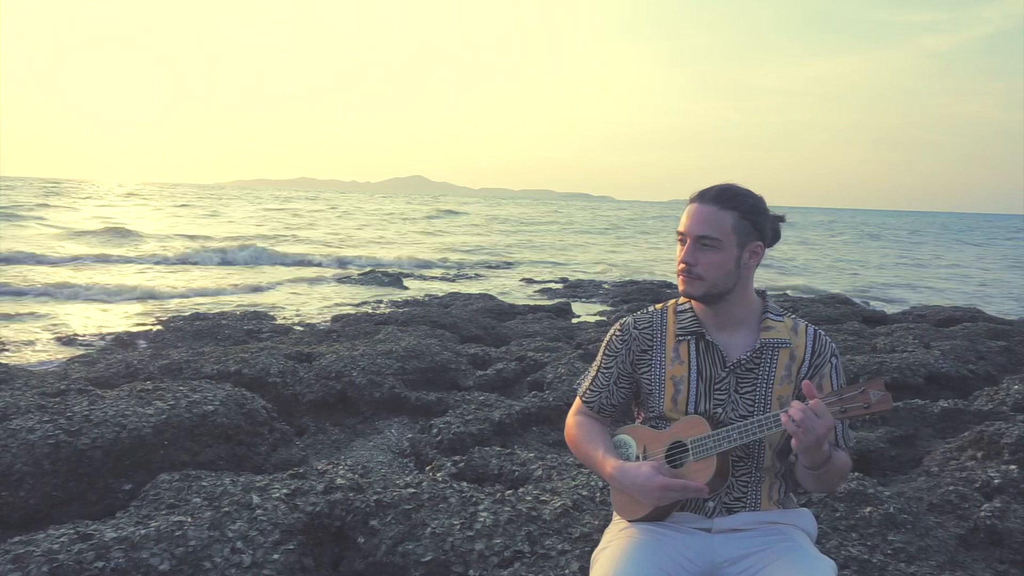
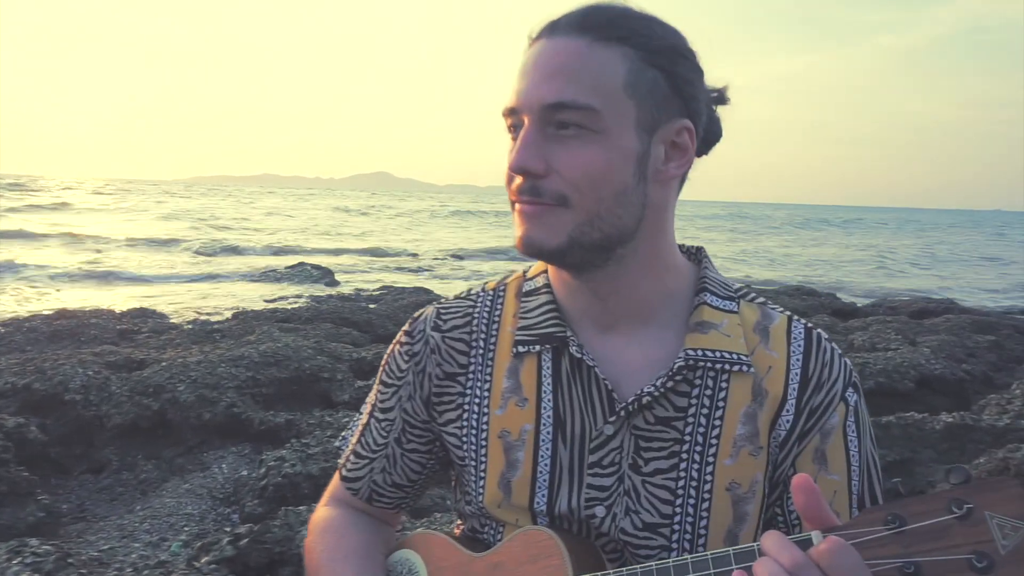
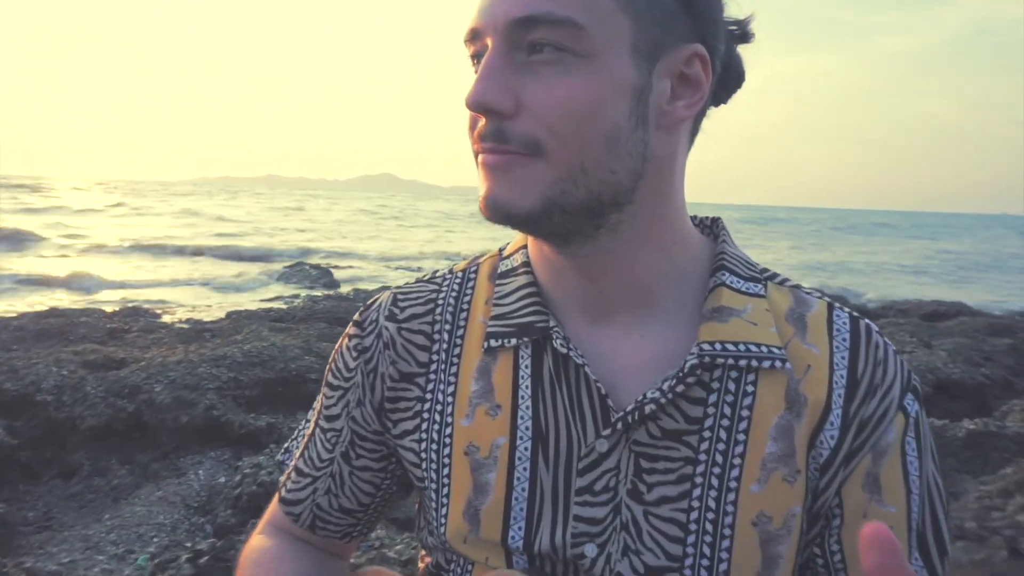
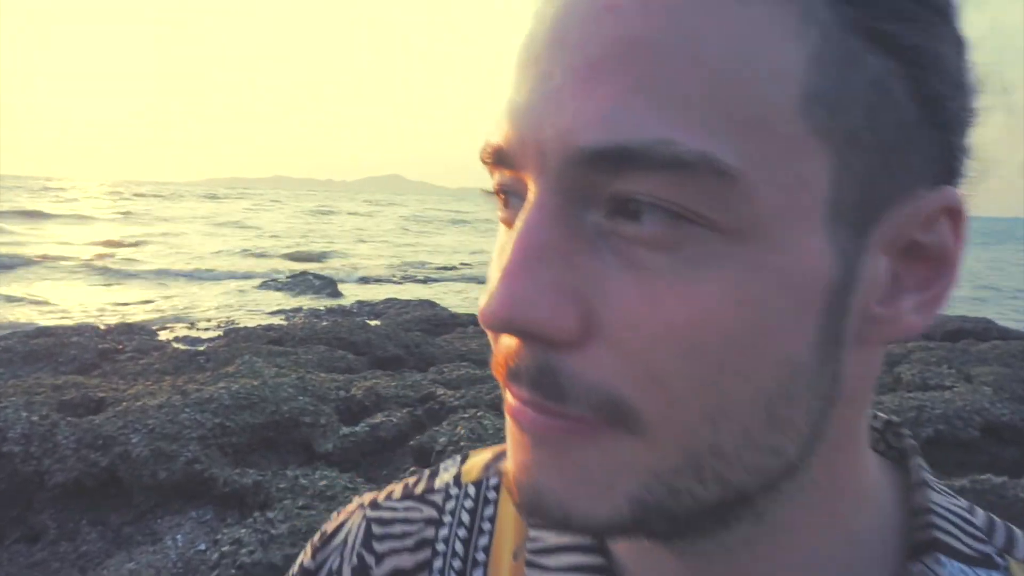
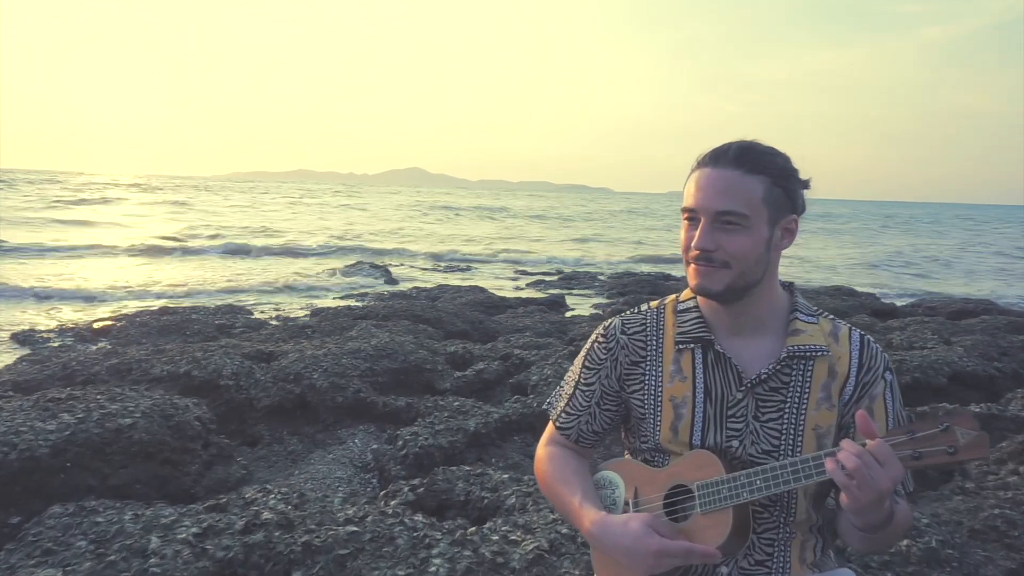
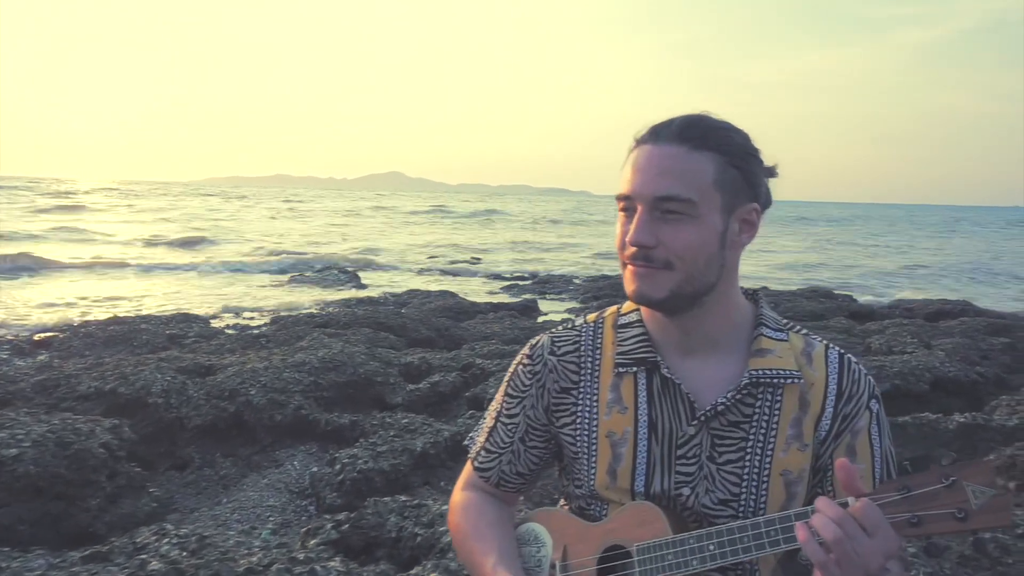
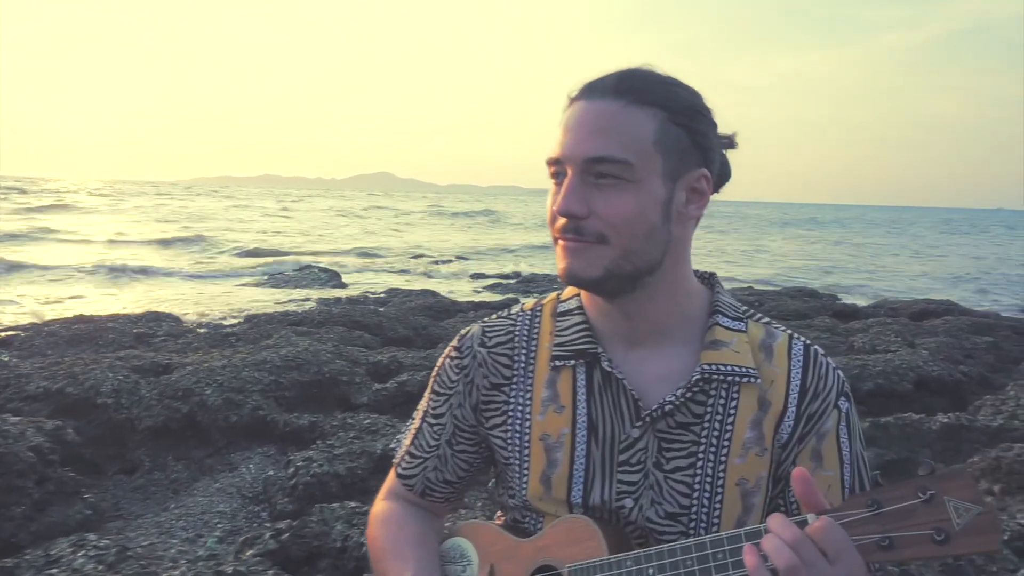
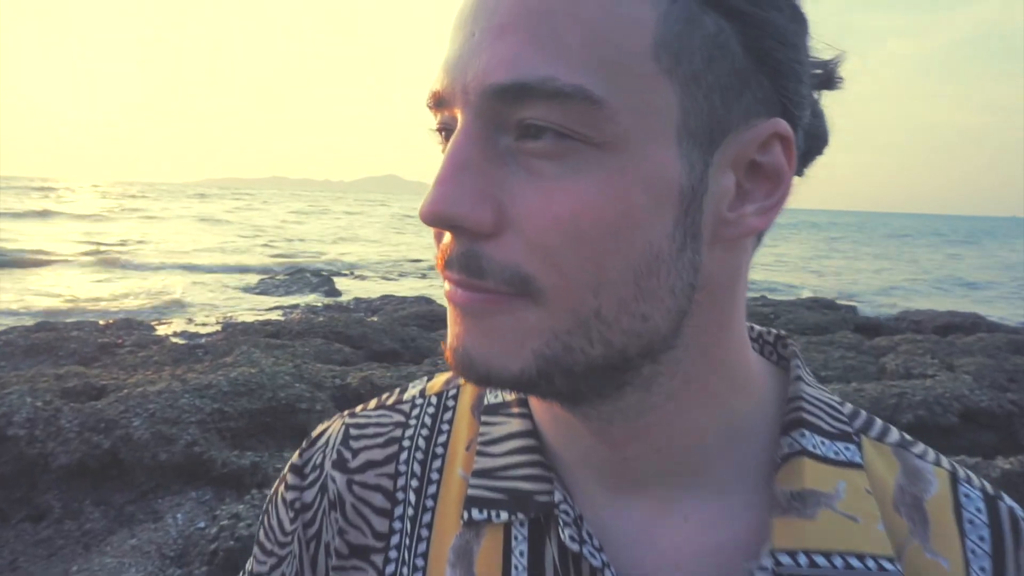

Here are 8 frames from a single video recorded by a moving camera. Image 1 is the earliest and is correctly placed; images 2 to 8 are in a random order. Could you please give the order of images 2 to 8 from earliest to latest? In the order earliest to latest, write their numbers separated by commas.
5, 6, 7, 2, 3, 8, 4
